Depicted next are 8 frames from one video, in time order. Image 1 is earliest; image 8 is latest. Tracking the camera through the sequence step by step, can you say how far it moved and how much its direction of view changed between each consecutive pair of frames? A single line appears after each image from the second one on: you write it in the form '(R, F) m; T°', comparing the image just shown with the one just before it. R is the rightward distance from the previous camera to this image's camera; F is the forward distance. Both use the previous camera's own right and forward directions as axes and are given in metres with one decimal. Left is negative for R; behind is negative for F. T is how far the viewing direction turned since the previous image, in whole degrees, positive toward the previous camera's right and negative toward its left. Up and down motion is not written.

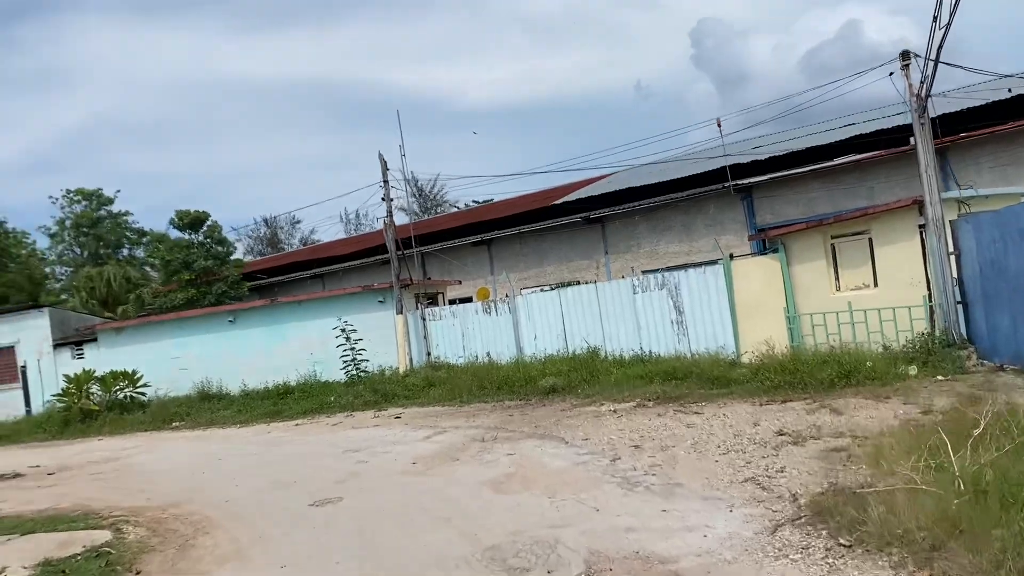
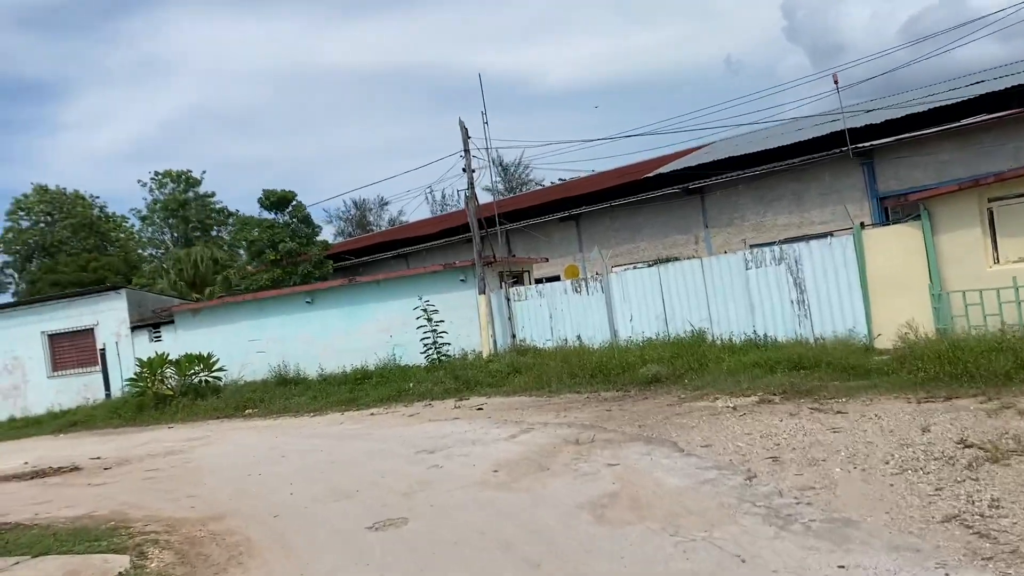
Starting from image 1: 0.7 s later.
(-0.1, +1.4) m; -6°
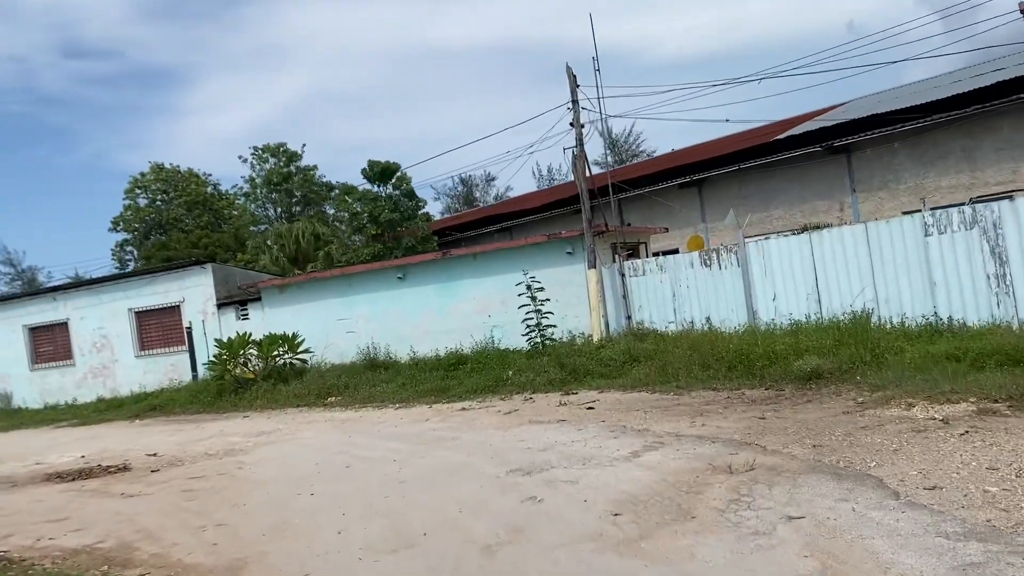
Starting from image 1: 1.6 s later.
(-0.1, +2.0) m; -7°
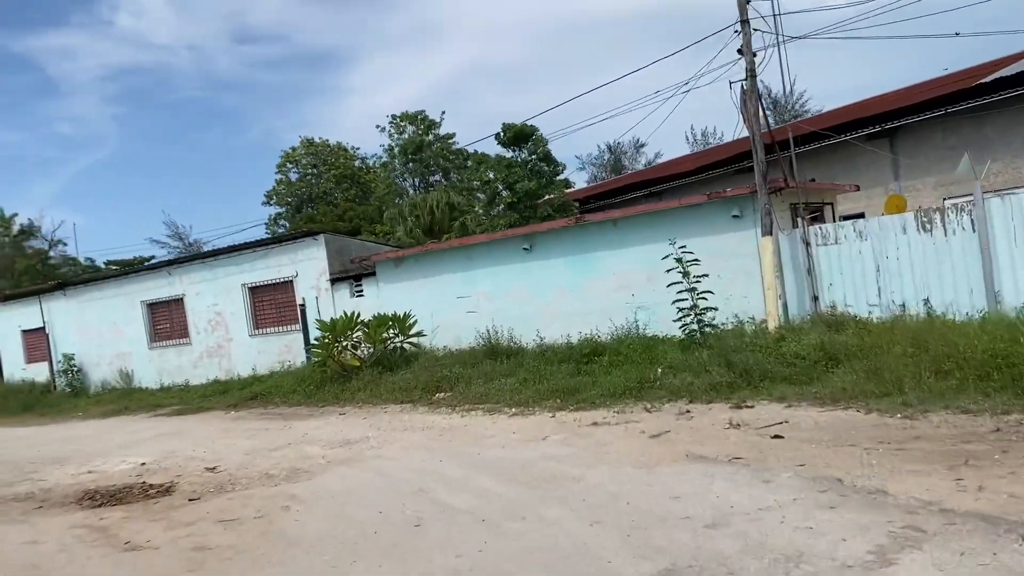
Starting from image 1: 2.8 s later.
(0.0, +2.4) m; -10°
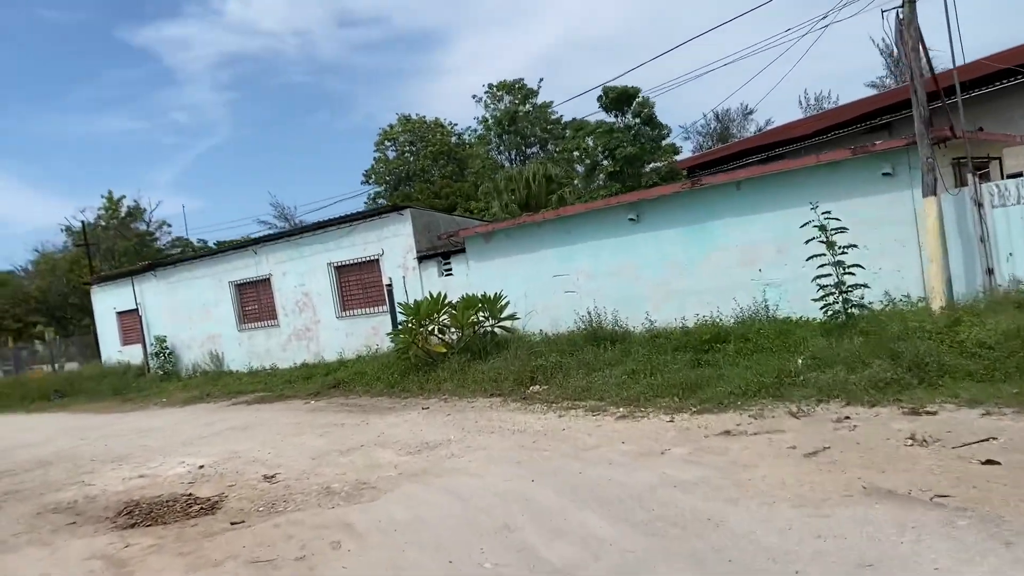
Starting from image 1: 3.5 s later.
(-0.1, +1.4) m; -7°
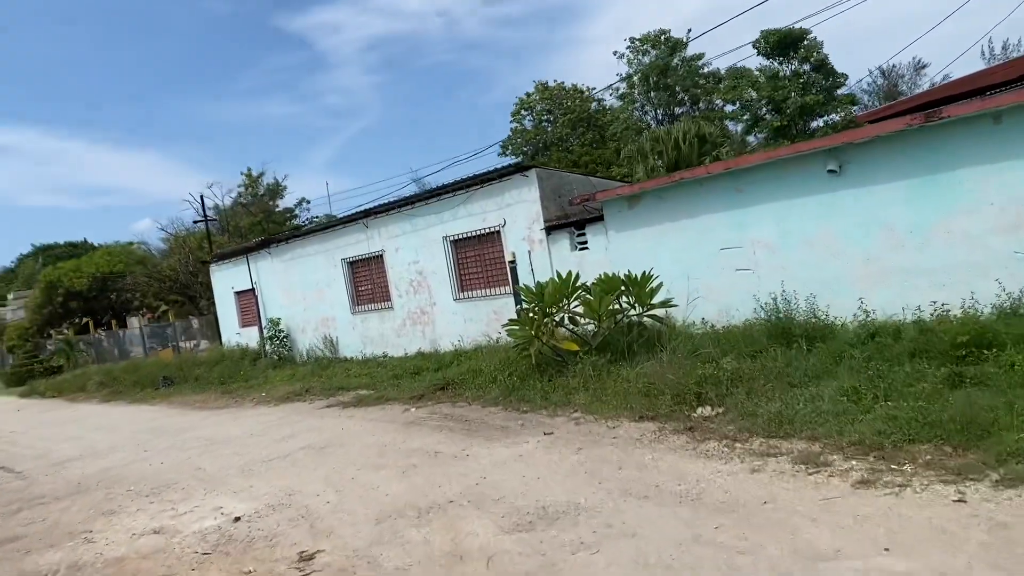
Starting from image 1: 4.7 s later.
(-0.1, +2.5) m; -10°
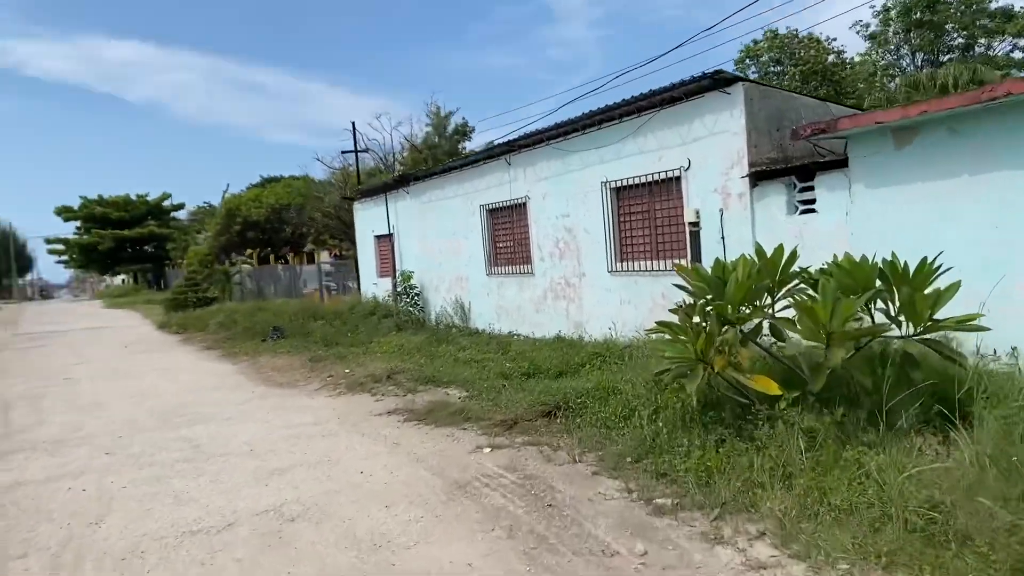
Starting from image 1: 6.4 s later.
(+0.3, +3.6) m; -13°
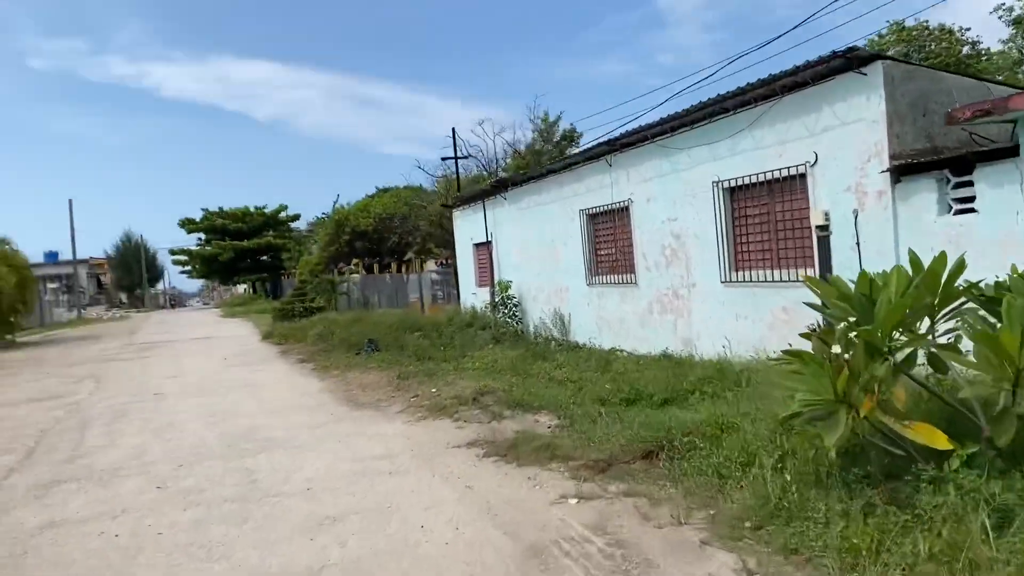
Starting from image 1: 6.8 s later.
(+0.1, +0.8) m; -7°
